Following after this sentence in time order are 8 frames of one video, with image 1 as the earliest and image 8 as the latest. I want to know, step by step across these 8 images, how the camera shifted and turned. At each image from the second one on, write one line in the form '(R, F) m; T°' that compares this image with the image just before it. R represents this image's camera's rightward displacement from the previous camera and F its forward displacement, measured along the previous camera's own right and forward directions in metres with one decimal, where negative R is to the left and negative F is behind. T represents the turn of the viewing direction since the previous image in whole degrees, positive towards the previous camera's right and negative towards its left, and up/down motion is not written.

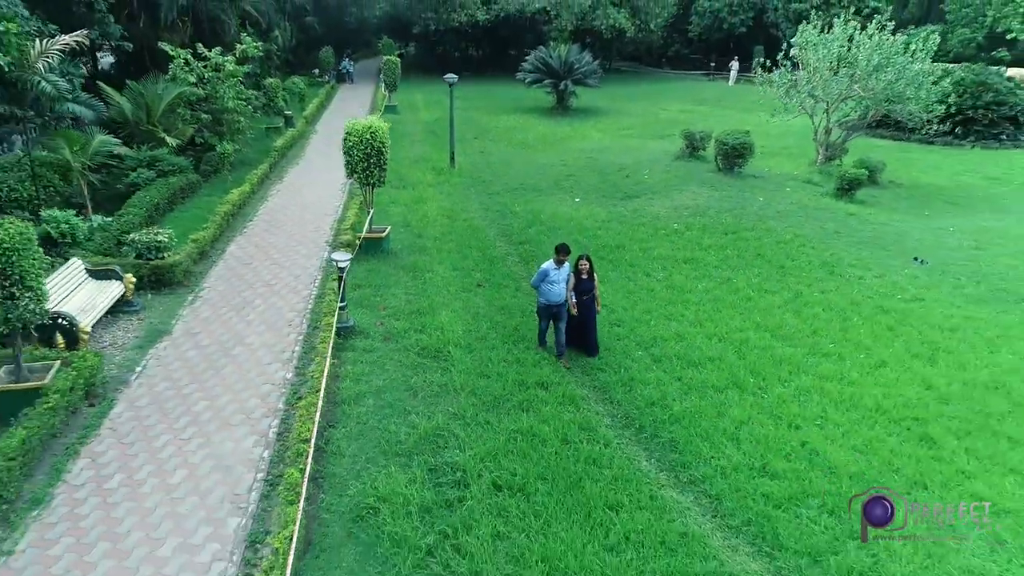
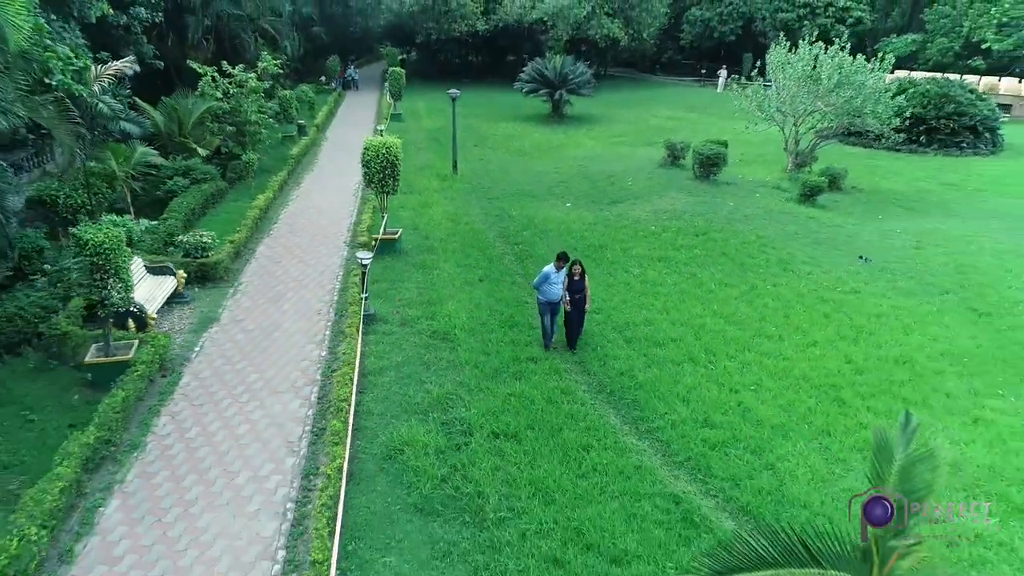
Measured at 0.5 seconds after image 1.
(0.0, -1.4) m; 0°
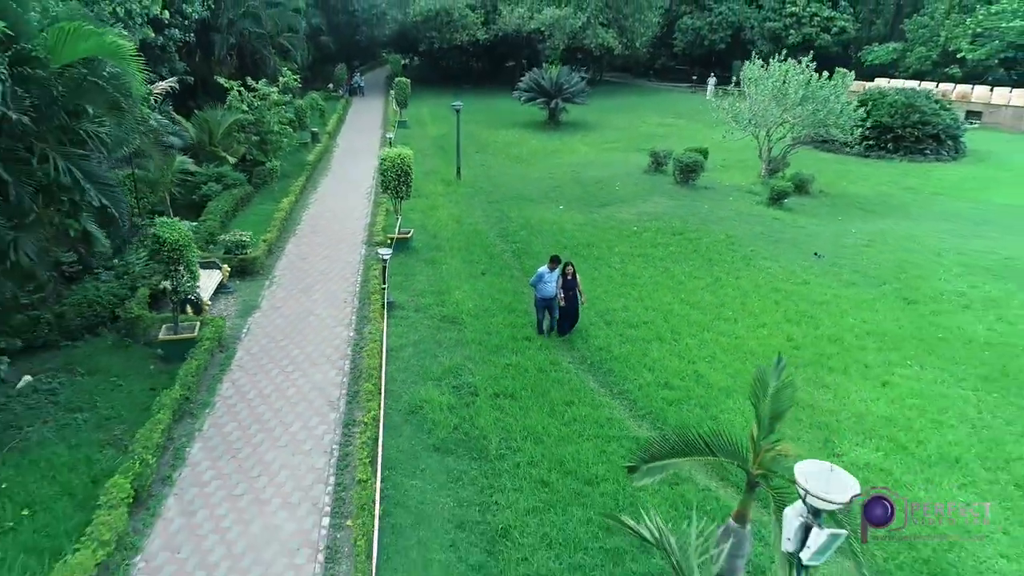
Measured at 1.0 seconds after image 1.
(0.0, -1.5) m; 0°
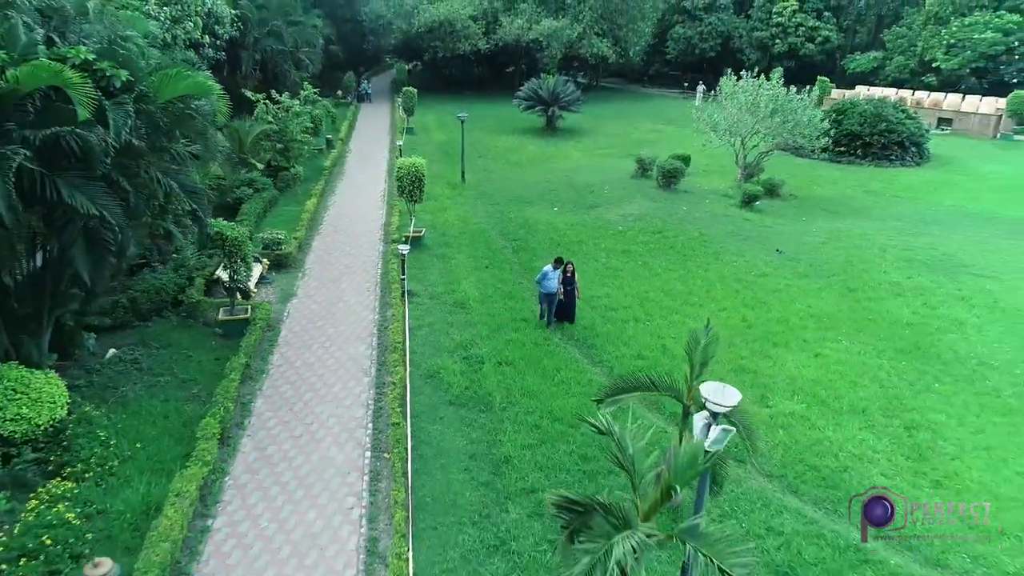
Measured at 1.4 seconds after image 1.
(0.0, -1.7) m; 0°
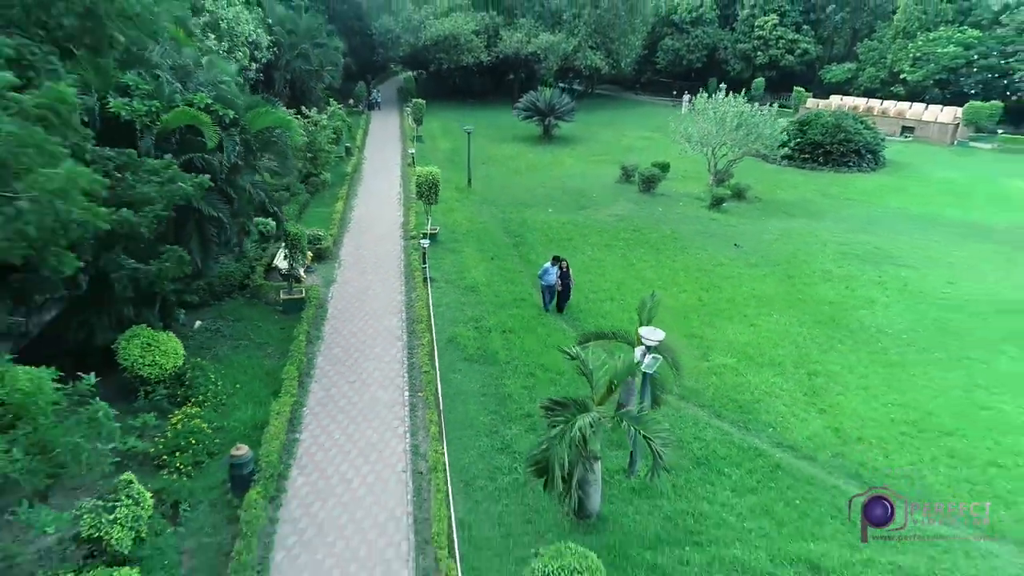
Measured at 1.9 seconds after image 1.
(0.0, -2.7) m; 0°
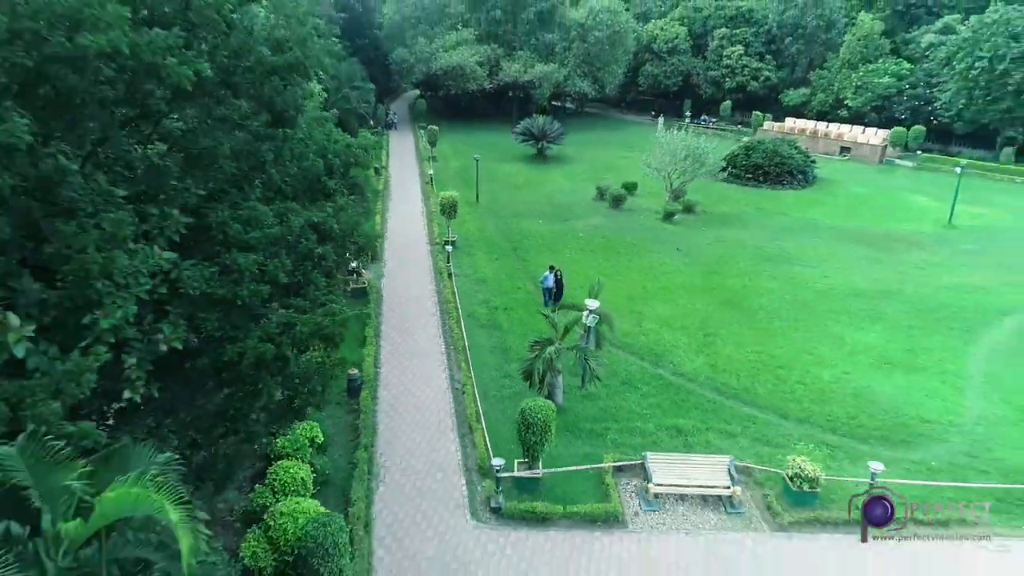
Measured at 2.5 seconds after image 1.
(0.0, -5.7) m; 0°
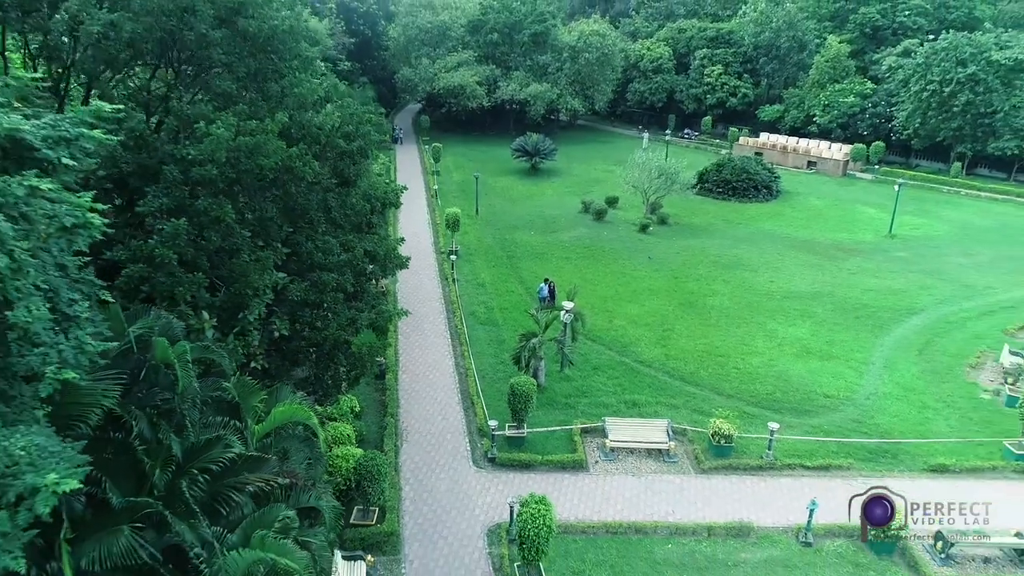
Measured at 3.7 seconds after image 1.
(+0.2, -3.6) m; 0°
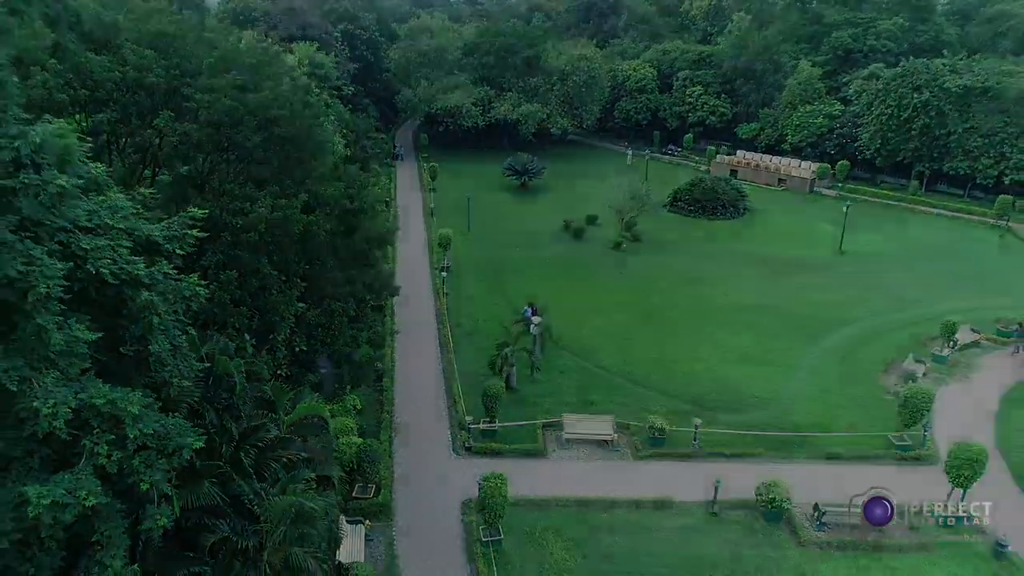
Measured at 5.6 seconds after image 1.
(+0.8, -3.2) m; 0°
